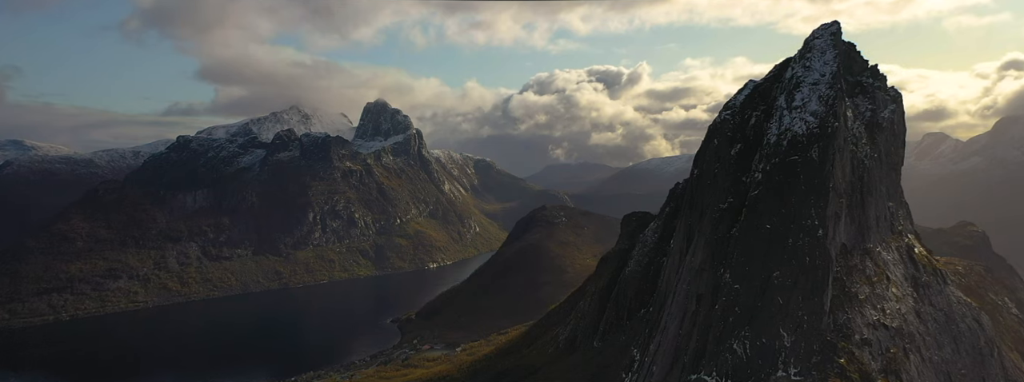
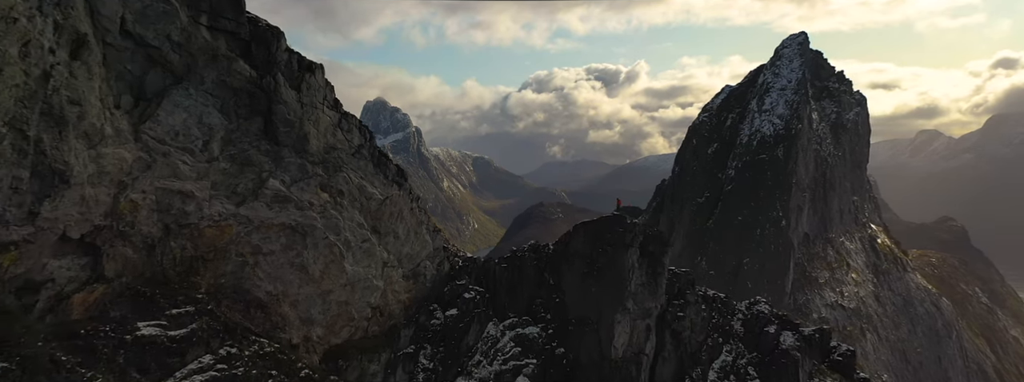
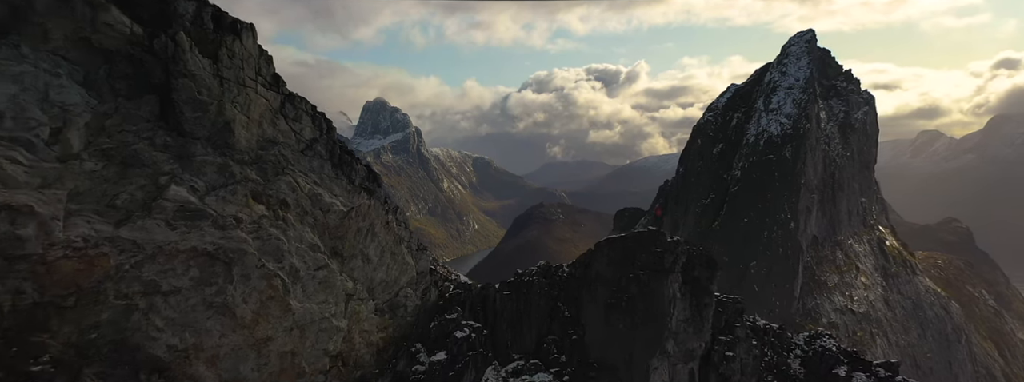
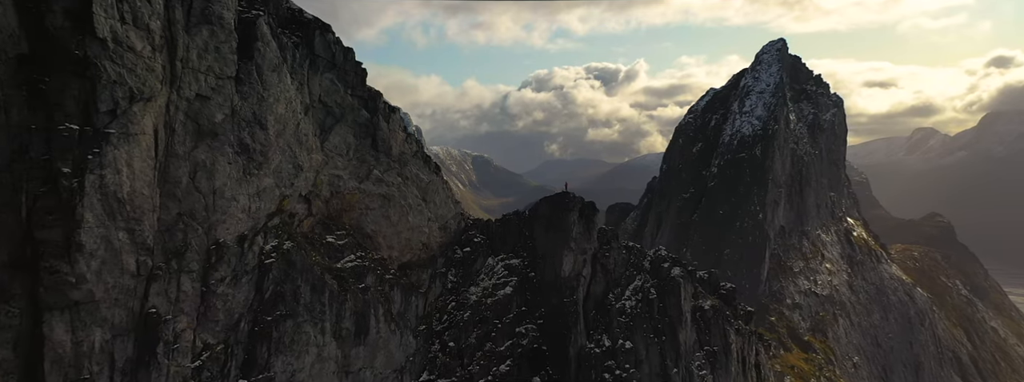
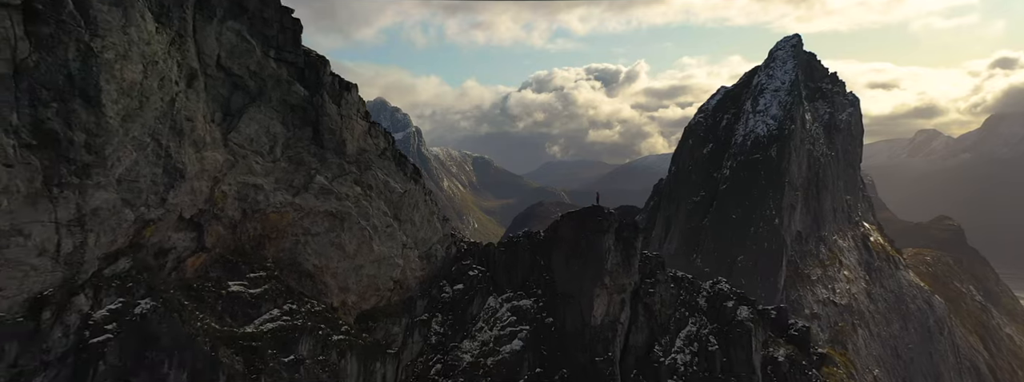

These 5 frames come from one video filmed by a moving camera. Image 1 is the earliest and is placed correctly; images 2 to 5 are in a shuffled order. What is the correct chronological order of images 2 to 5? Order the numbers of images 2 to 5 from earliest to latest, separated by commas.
3, 2, 5, 4
